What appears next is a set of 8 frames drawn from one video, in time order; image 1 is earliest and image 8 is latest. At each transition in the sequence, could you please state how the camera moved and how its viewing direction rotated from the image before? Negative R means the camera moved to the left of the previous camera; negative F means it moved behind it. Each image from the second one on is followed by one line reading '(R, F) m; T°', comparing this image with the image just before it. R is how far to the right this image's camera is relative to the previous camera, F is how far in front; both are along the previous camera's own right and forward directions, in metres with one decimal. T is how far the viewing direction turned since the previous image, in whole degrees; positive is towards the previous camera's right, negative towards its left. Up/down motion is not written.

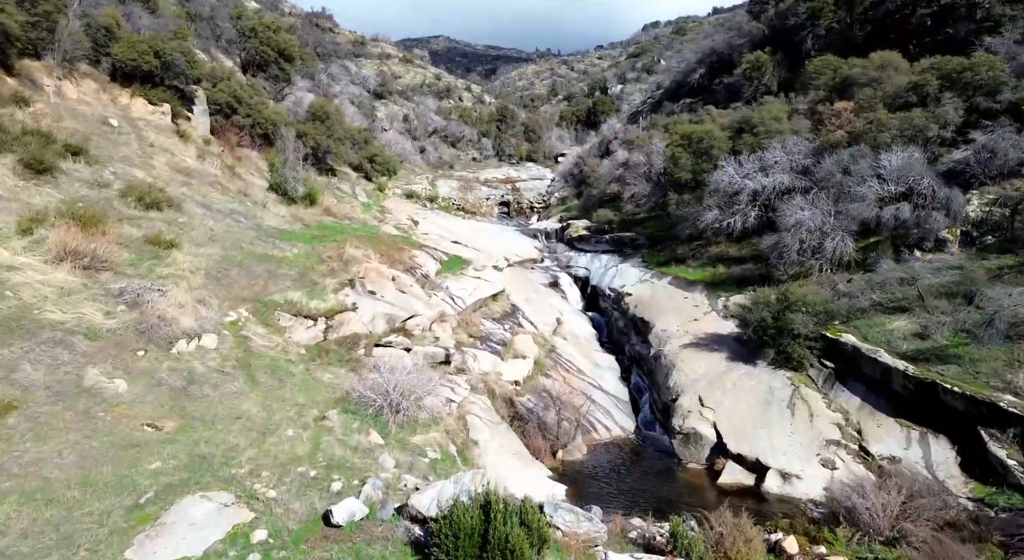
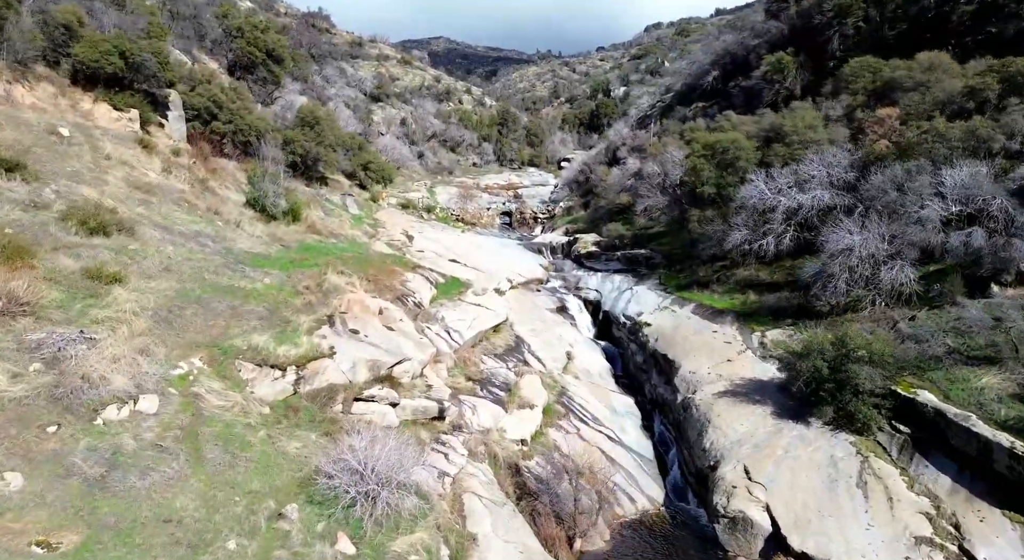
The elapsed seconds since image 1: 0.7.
(-0.1, +2.2) m; 0°
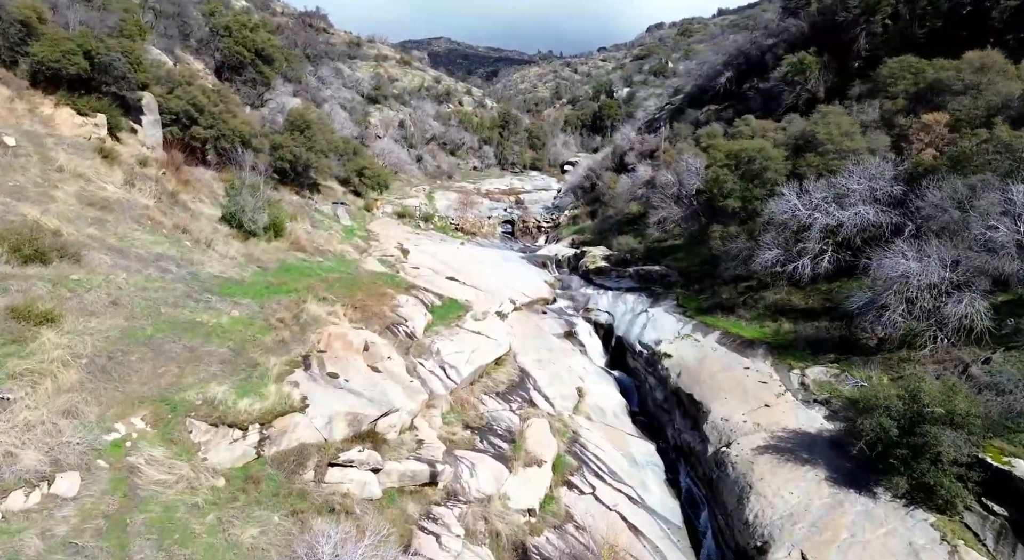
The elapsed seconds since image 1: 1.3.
(-0.1, +1.9) m; 0°
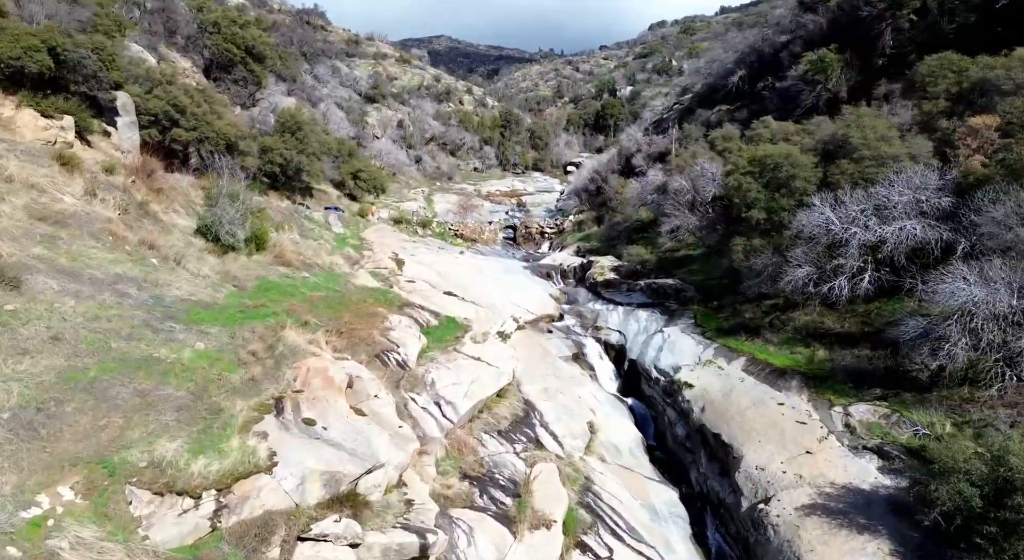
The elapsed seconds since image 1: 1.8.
(-0.1, +1.6) m; 0°
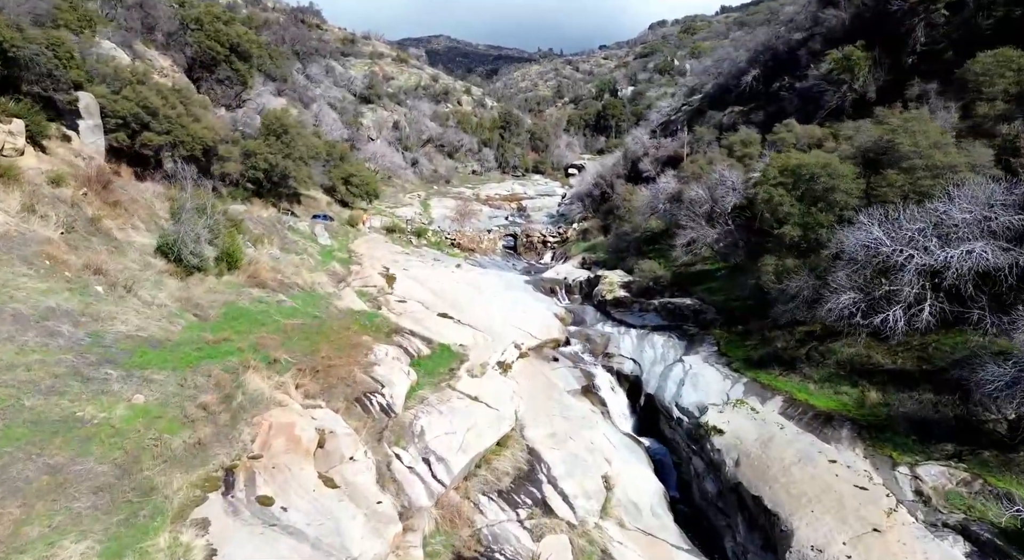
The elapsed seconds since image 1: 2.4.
(-0.1, +1.9) m; 0°
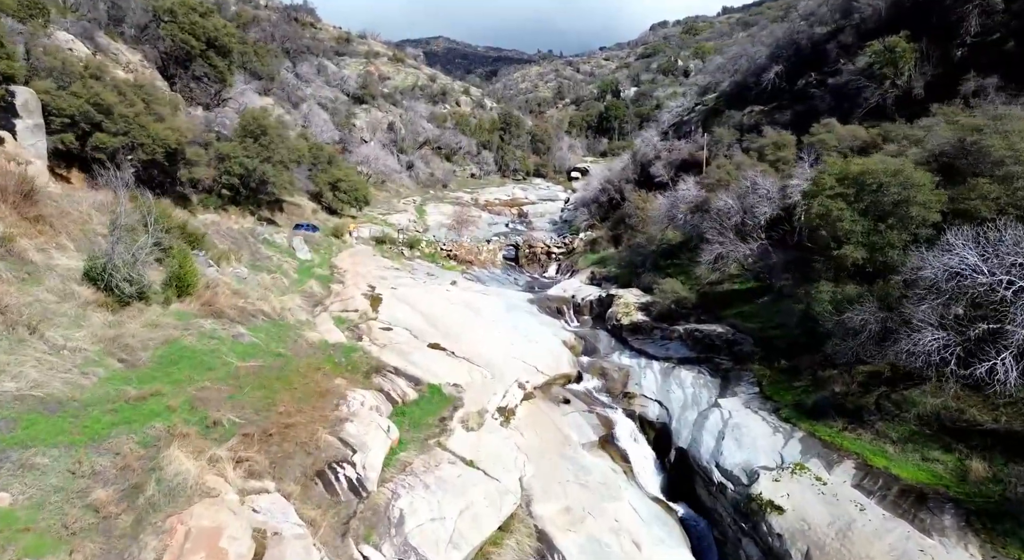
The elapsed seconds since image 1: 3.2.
(-0.1, +2.6) m; 0°
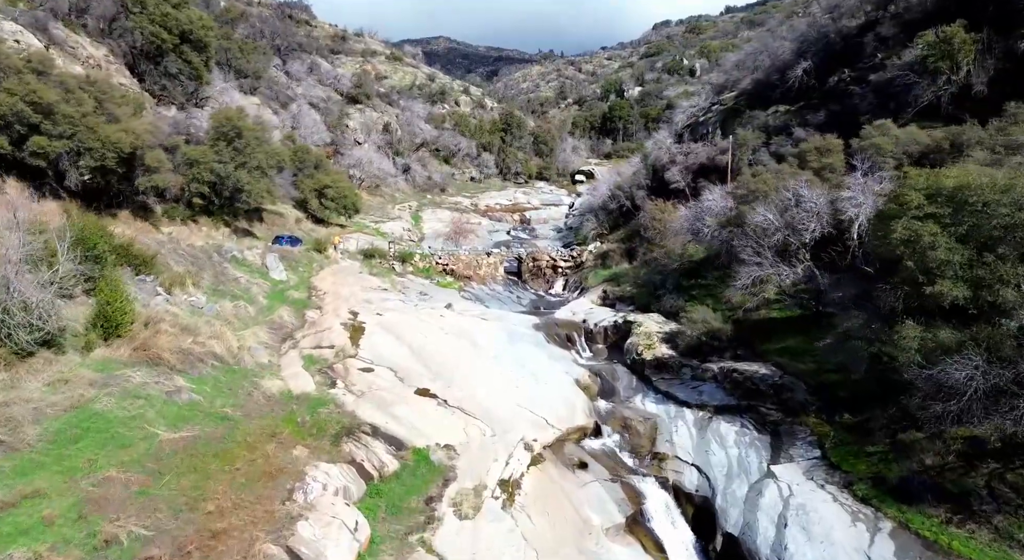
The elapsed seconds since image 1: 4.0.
(-0.1, +2.6) m; 0°
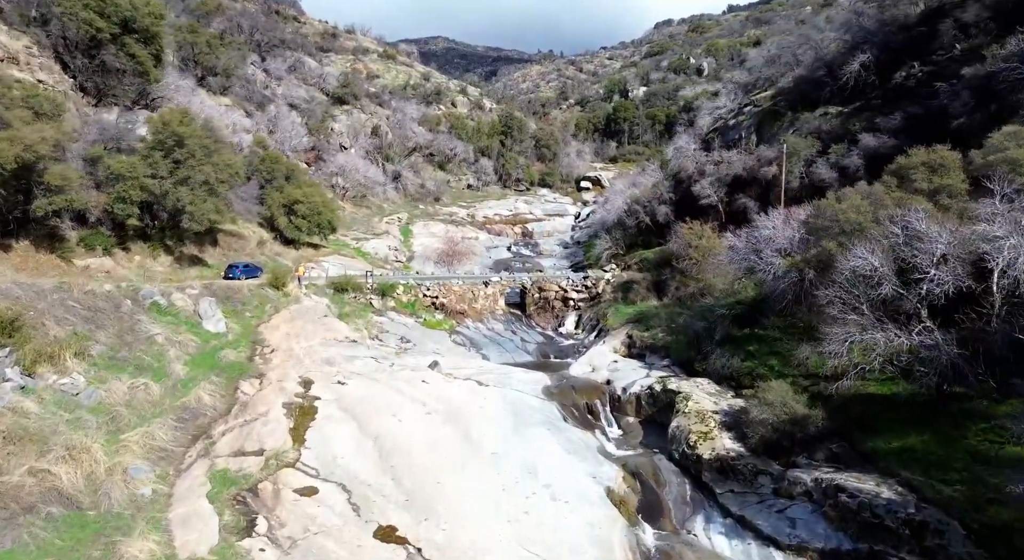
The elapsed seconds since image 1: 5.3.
(-0.1, +4.3) m; 0°
